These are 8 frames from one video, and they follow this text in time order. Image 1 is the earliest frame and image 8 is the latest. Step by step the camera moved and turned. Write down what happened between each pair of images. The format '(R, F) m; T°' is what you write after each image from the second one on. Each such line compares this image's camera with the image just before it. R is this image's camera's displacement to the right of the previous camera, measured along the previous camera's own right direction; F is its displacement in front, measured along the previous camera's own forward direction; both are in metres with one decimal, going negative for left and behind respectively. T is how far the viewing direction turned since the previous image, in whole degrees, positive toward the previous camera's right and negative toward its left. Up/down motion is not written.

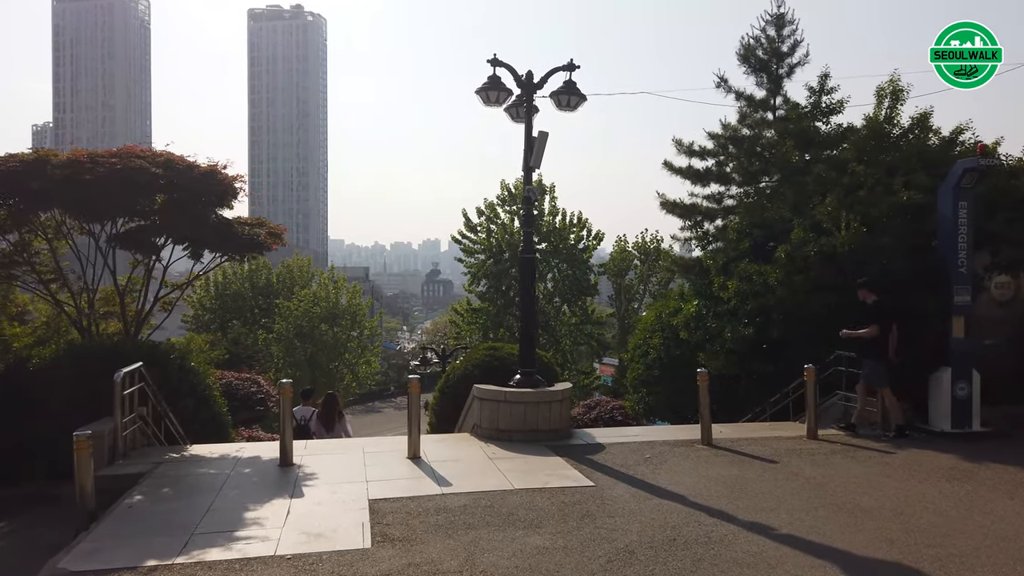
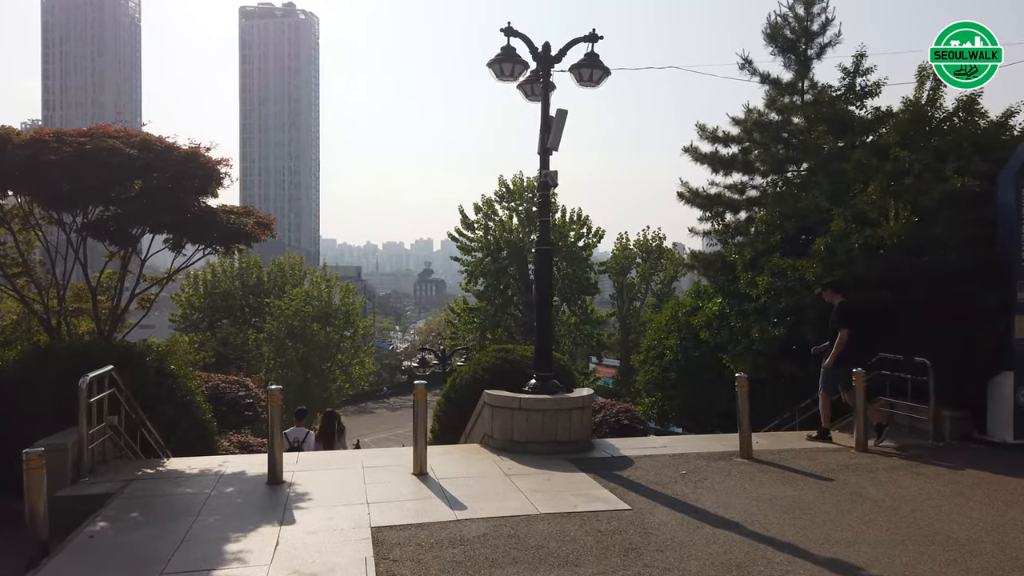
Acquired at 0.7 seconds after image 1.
(-0.3, +1.1) m; +1°
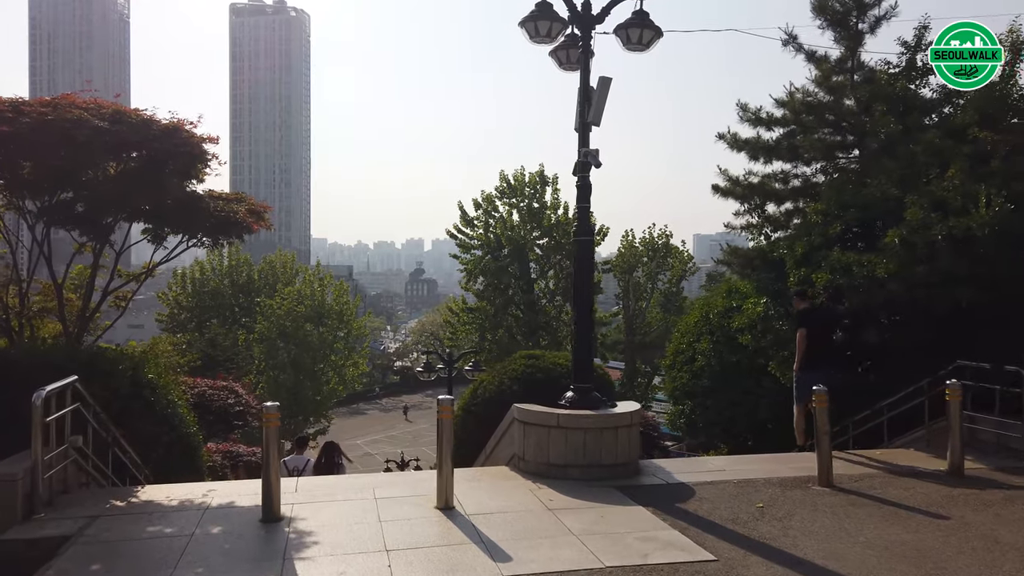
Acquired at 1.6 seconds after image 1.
(-0.5, +1.4) m; +1°
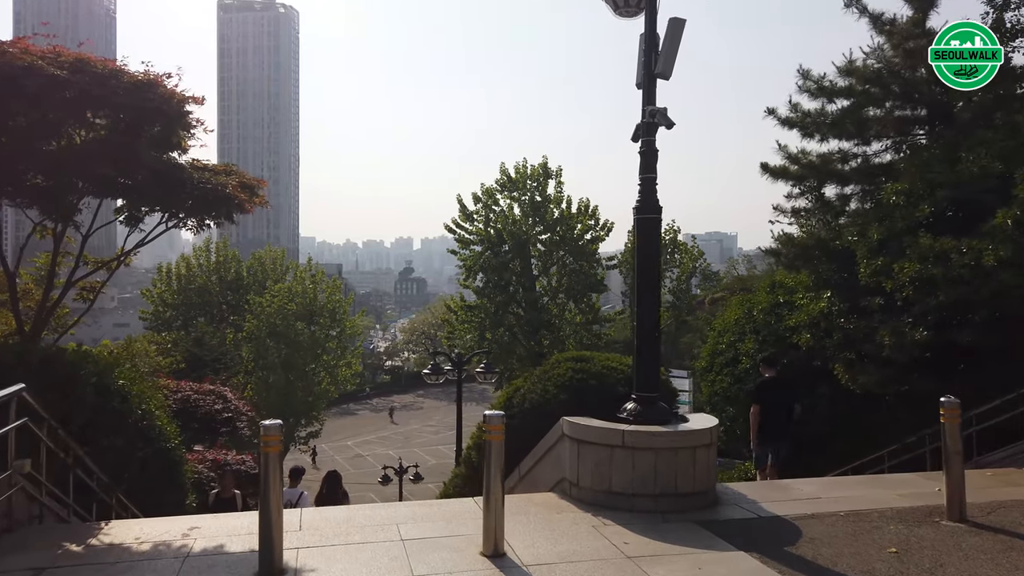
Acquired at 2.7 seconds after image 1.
(-0.6, +1.5) m; +1°
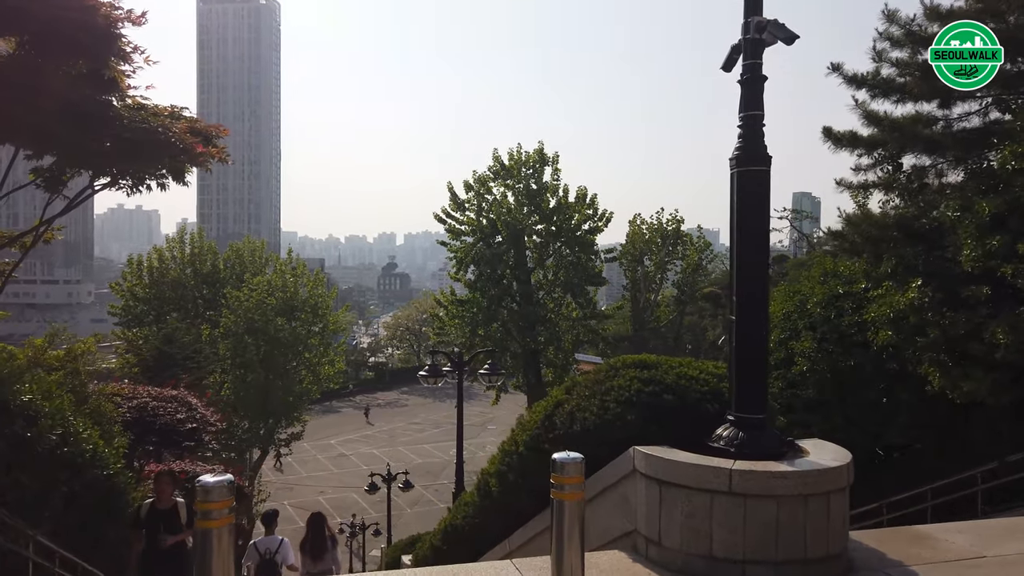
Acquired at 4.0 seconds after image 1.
(-0.5, +1.9) m; +1°
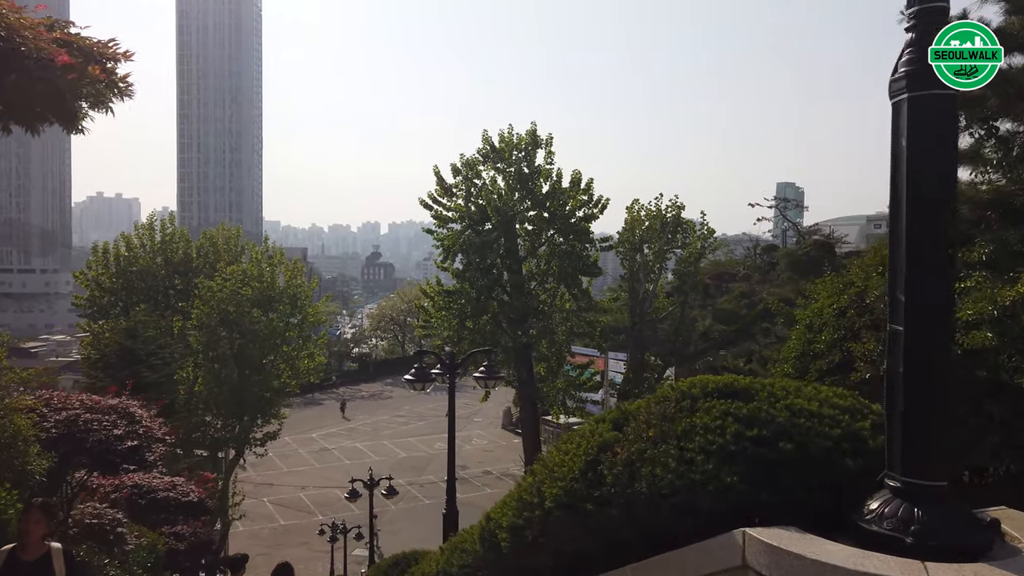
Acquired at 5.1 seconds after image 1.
(-0.2, +1.9) m; +1°
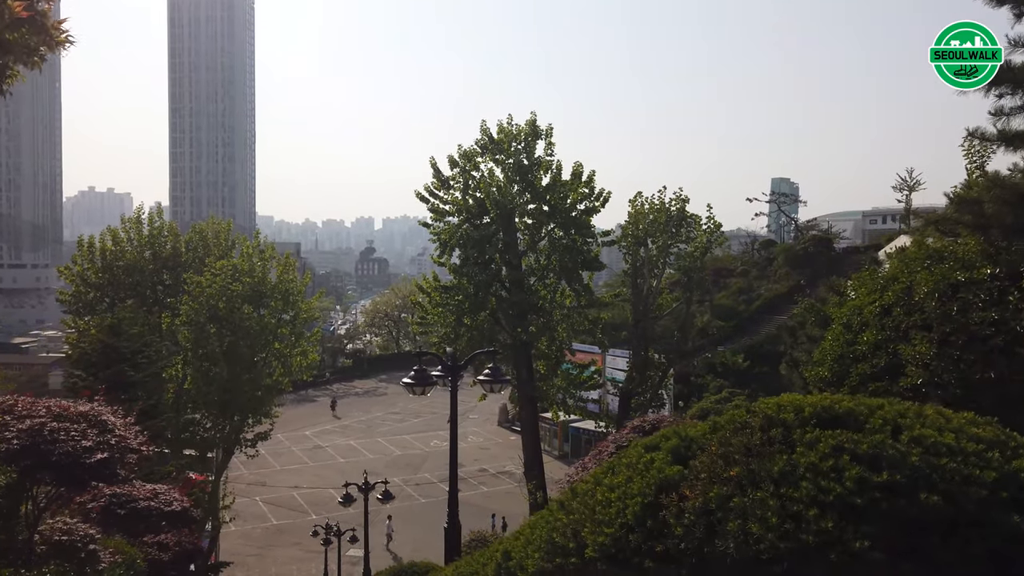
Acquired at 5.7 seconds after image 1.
(-0.2, +0.9) m; 0°
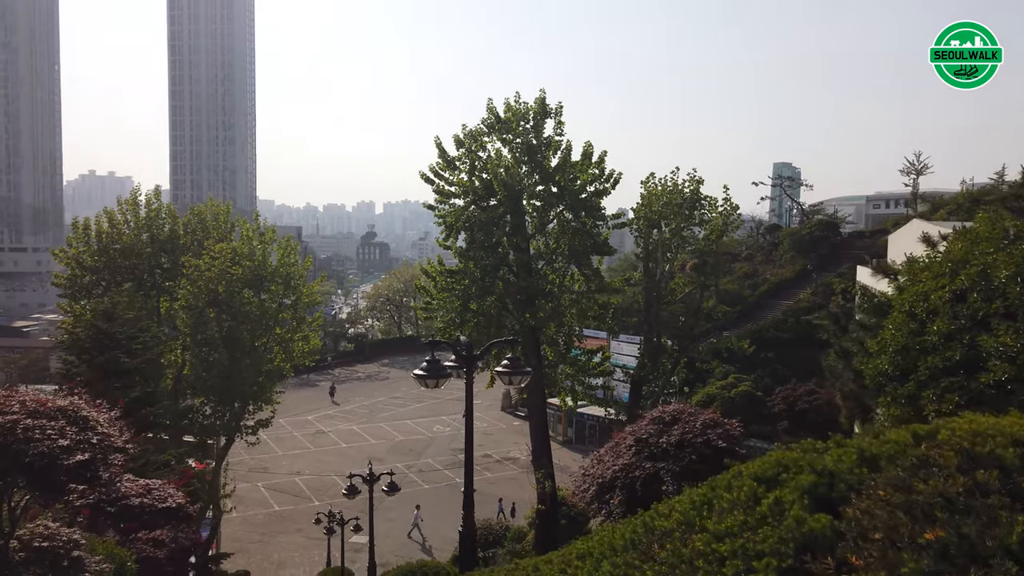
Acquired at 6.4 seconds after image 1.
(-0.3, +1.0) m; 0°
